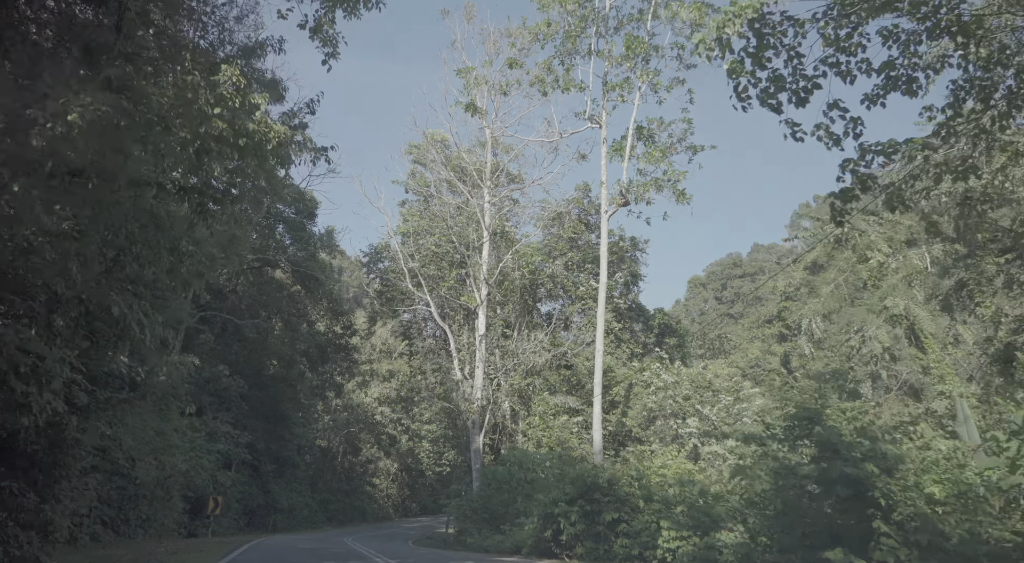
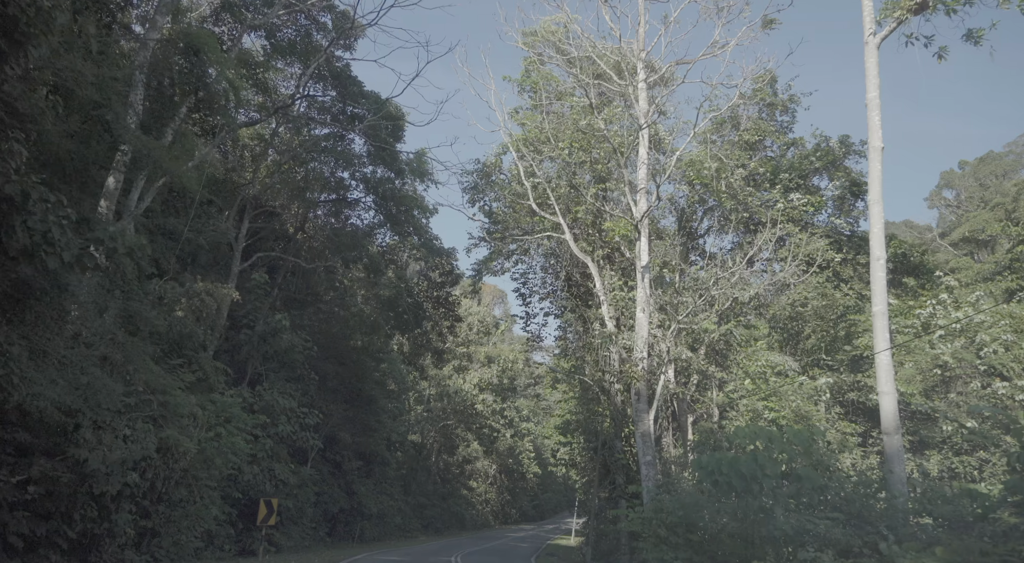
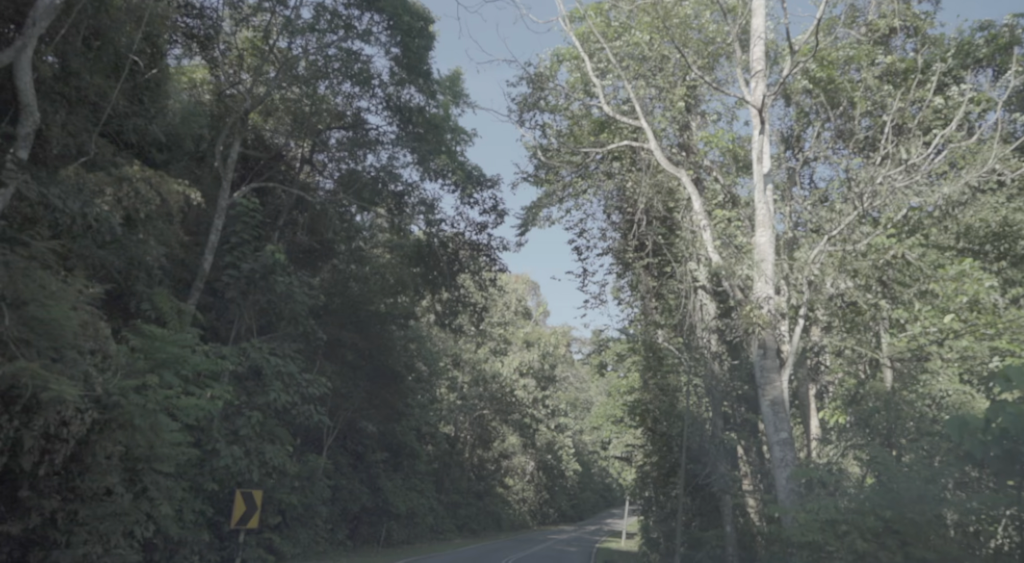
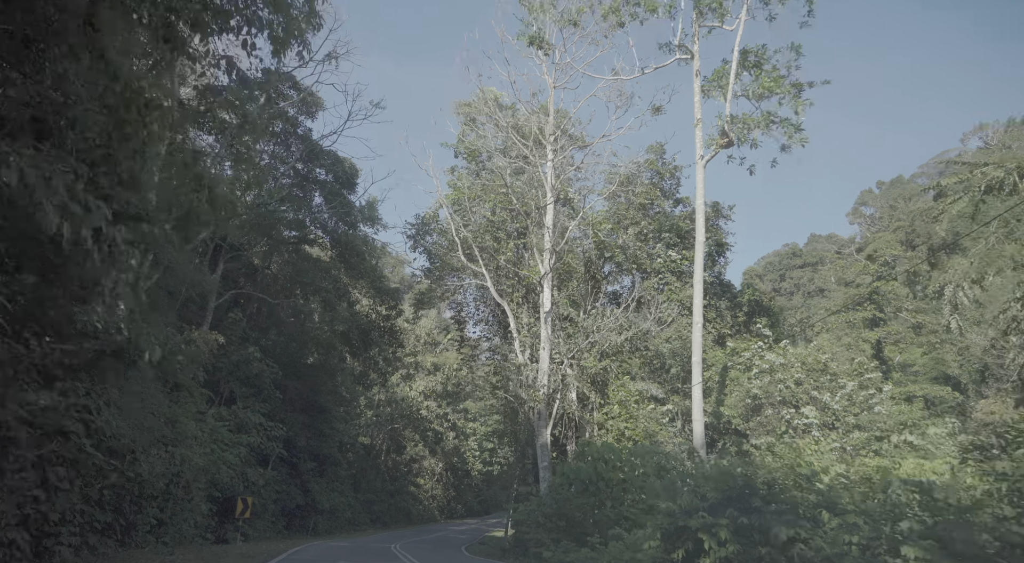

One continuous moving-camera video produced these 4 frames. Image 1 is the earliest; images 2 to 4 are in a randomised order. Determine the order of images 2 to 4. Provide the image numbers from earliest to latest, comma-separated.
4, 2, 3
